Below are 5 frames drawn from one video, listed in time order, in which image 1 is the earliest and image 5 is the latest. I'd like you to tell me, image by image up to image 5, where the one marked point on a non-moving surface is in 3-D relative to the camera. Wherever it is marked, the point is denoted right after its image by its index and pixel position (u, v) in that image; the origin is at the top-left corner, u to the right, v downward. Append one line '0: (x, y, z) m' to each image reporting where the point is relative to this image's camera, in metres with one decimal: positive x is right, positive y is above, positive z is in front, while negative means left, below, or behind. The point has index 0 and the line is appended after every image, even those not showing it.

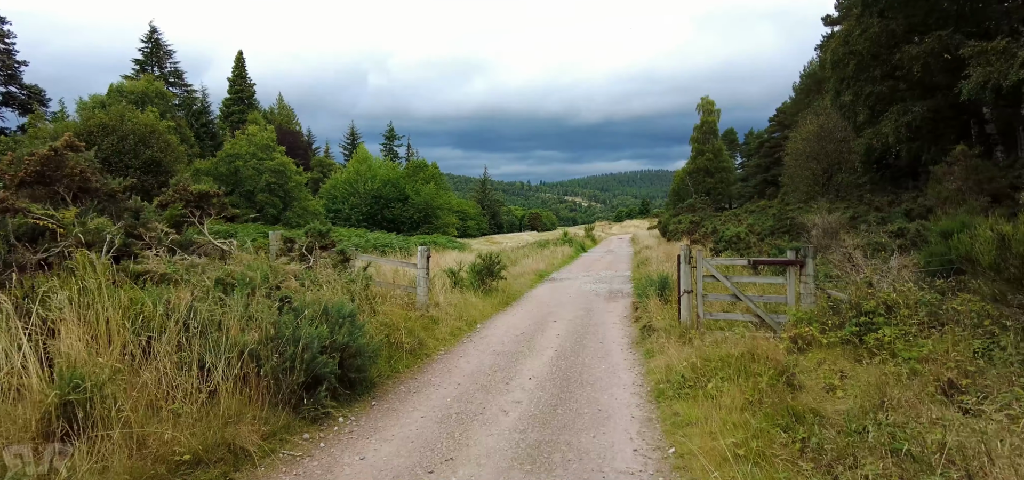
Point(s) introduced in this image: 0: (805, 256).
0: (+4.5, -0.2, +9.1) m
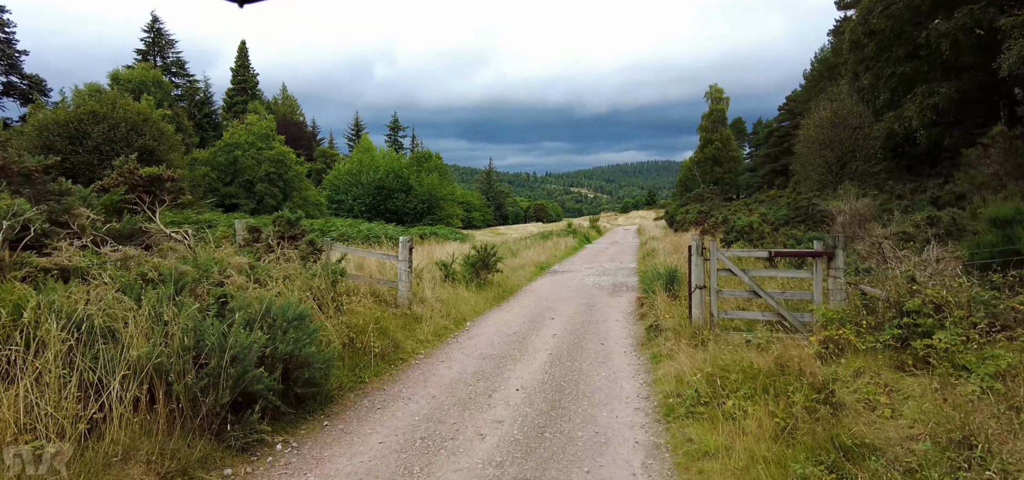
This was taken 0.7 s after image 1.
0: (+4.4, -0.1, +8.0) m
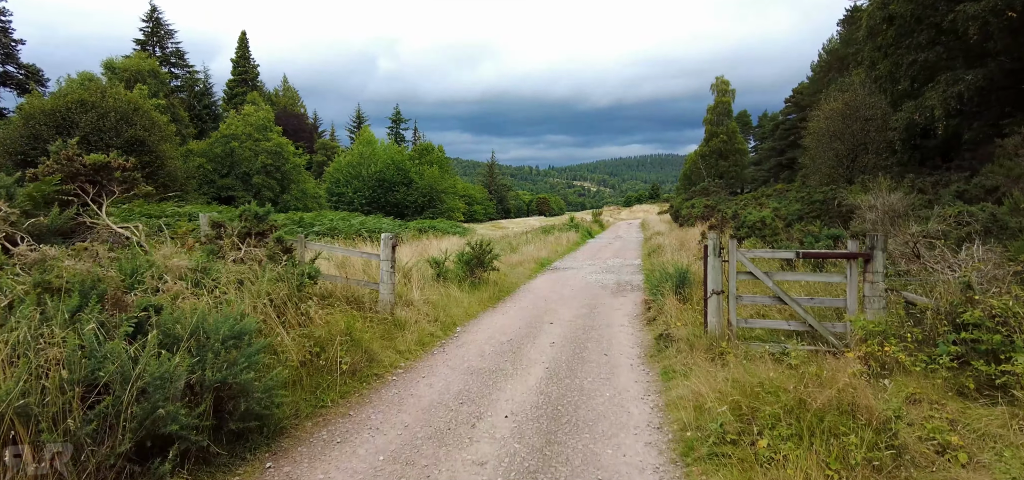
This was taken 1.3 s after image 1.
0: (+4.3, -0.1, +7.0) m
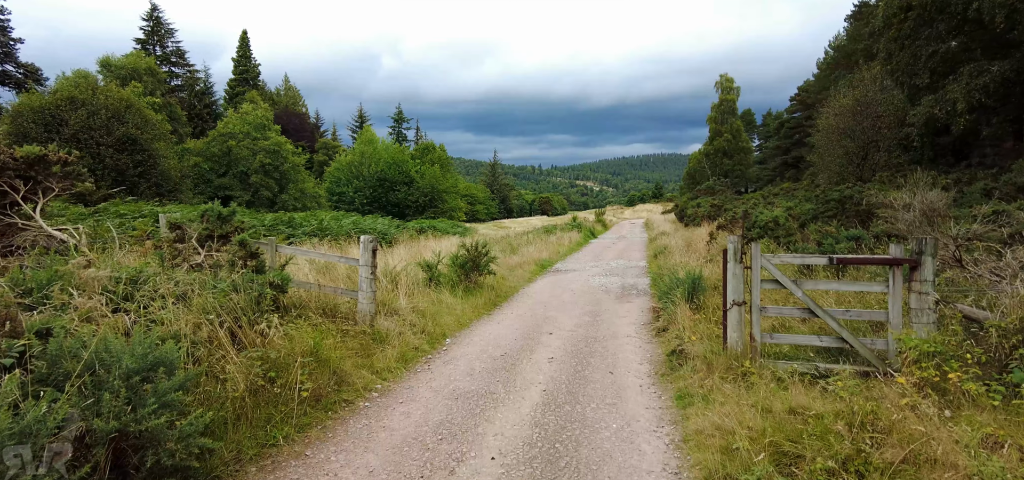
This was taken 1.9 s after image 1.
0: (+4.2, -0.1, +6.0) m
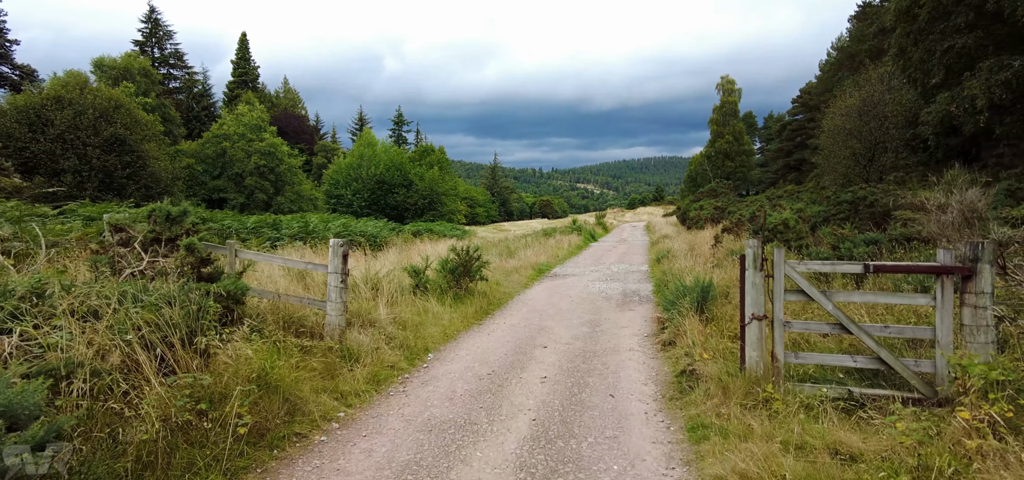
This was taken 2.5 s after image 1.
0: (+4.0, -0.2, +5.1) m
